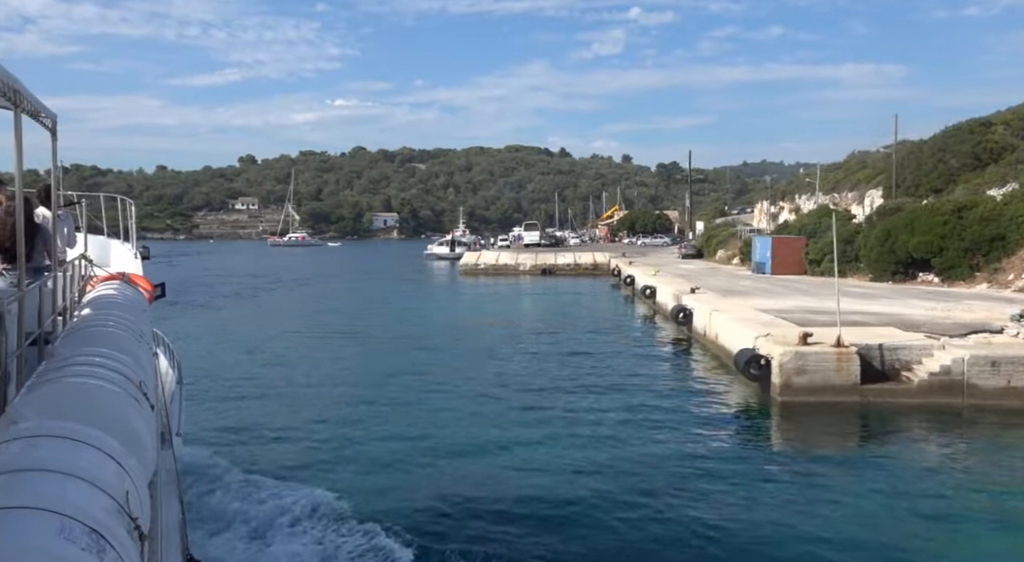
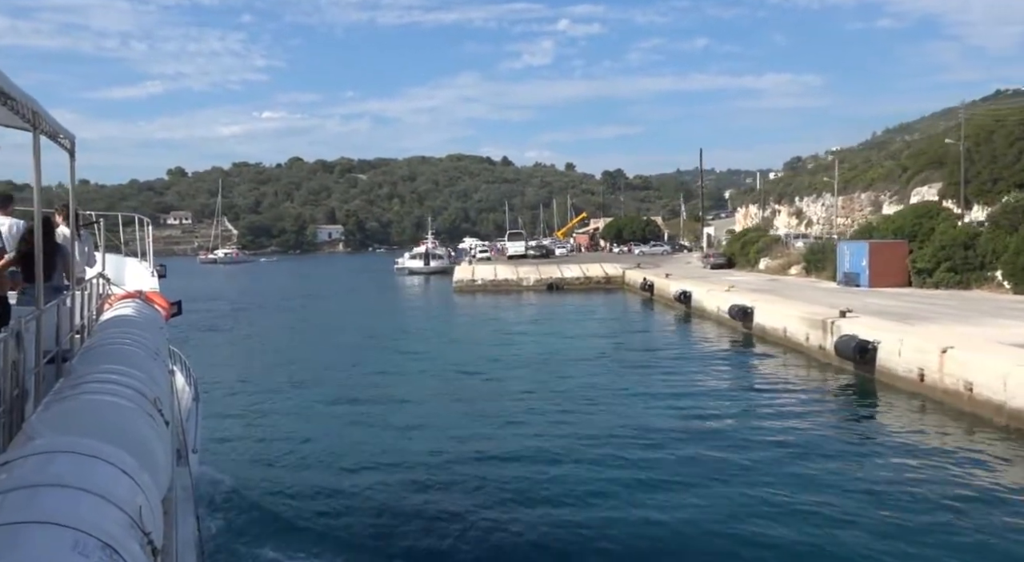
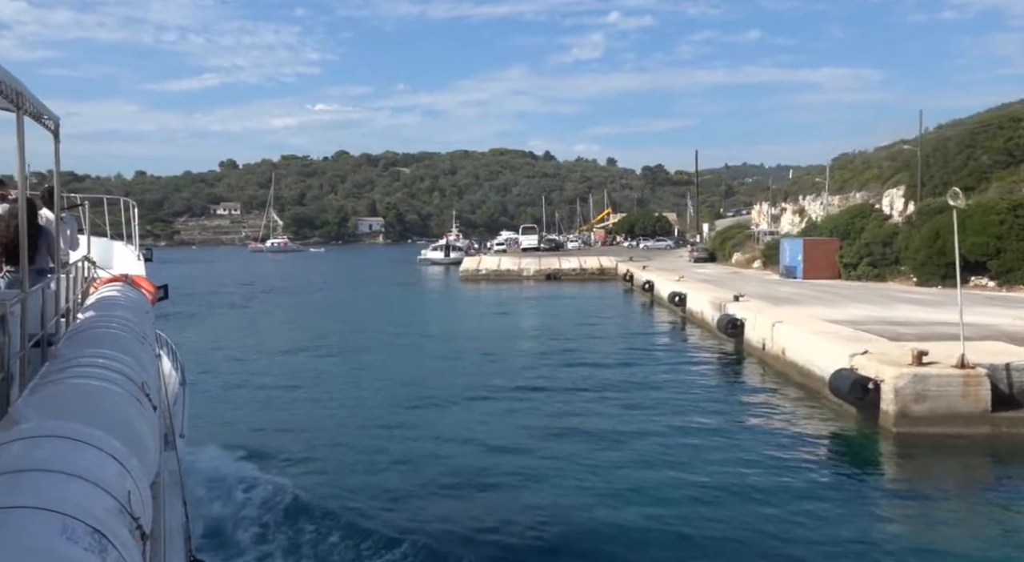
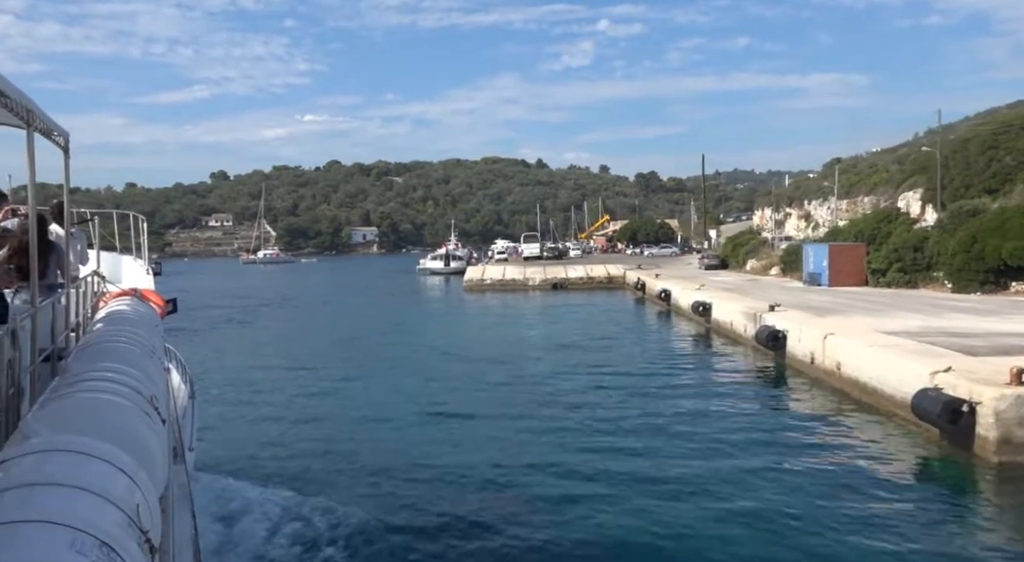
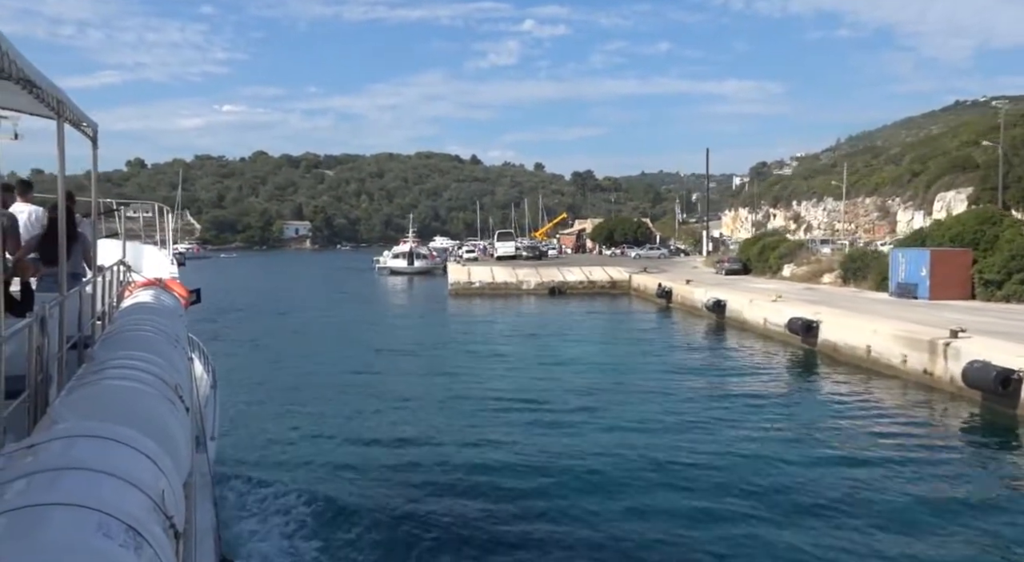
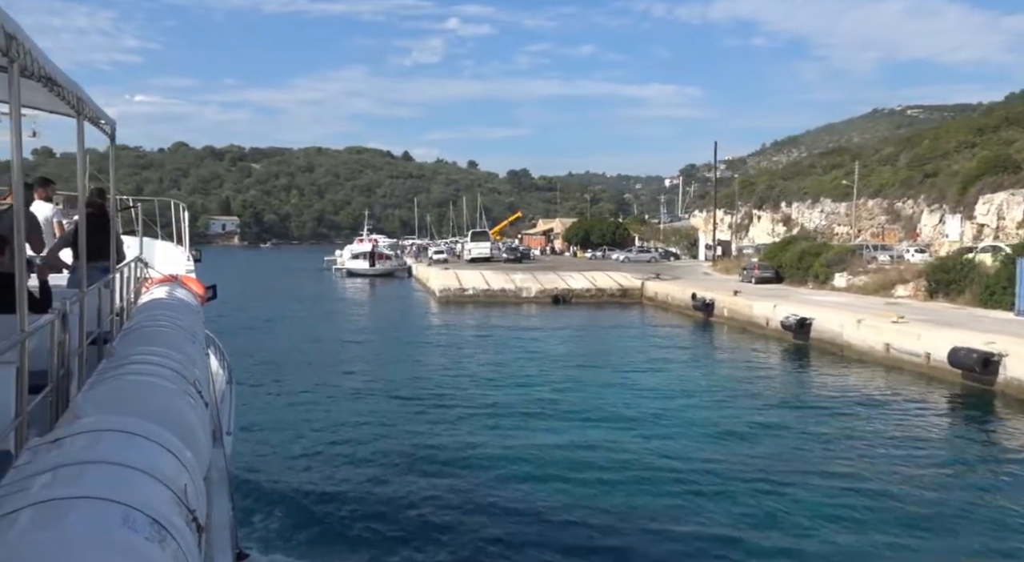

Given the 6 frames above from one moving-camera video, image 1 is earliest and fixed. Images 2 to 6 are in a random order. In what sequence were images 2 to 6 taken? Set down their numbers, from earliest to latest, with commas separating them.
3, 4, 2, 5, 6
